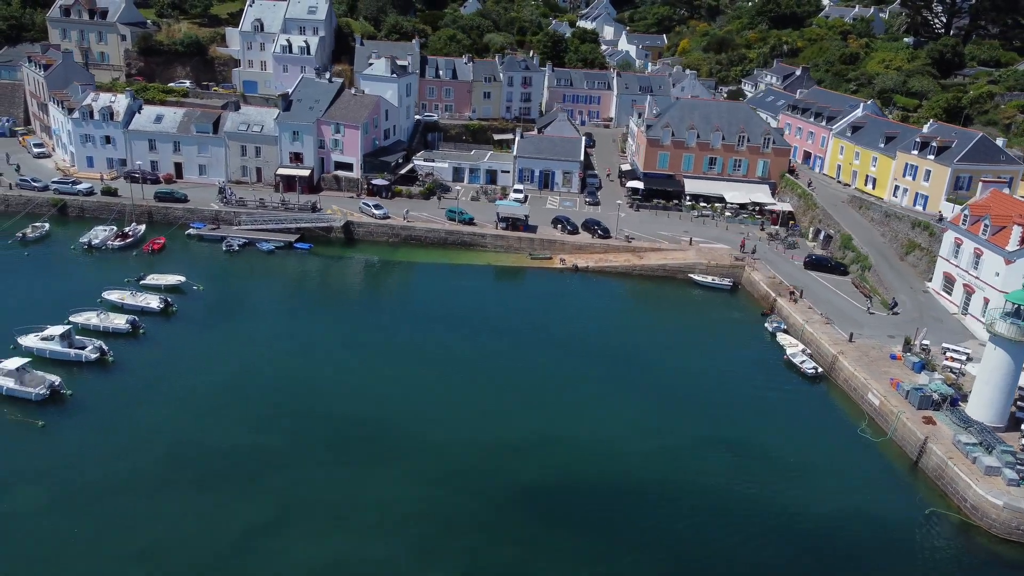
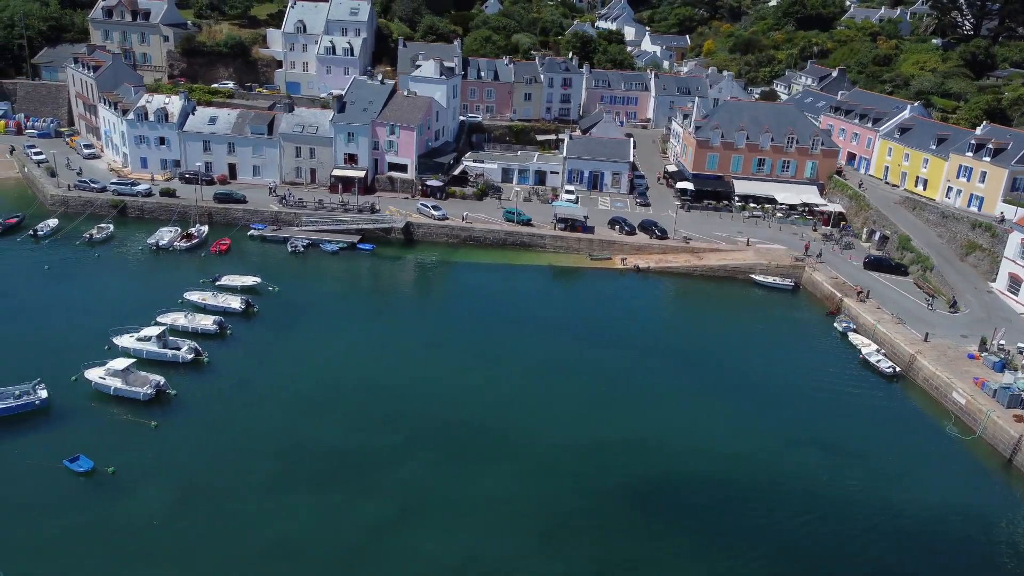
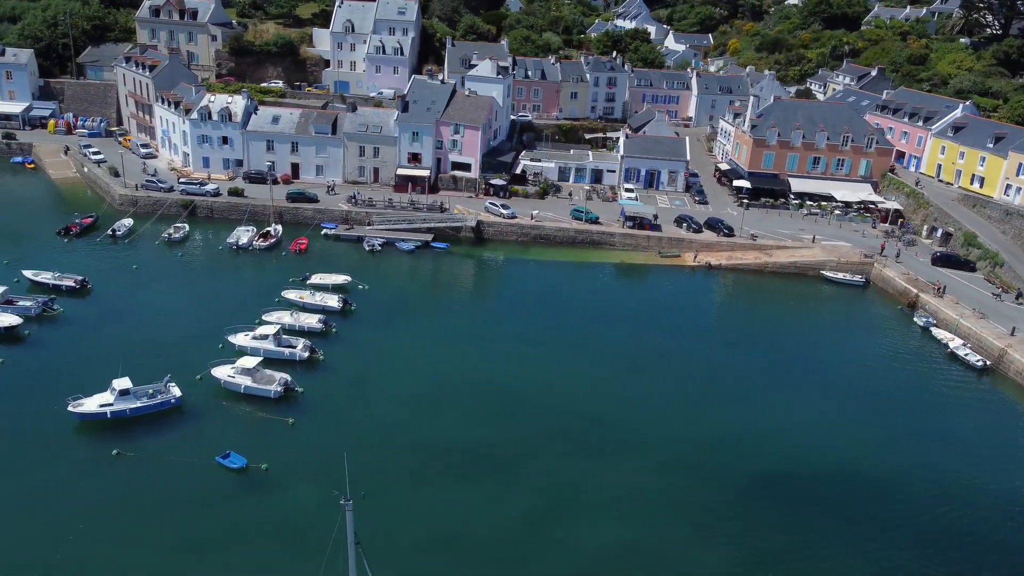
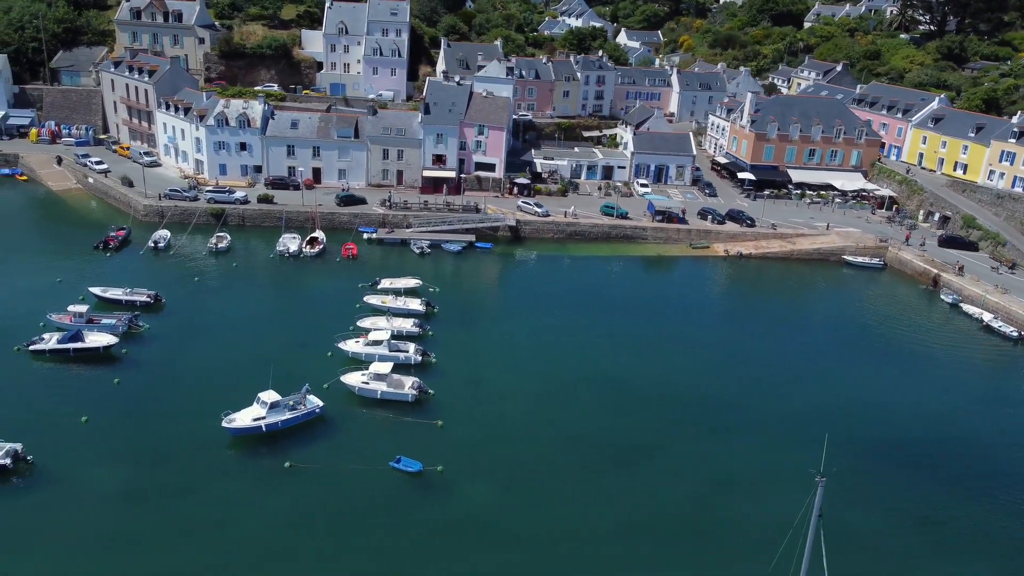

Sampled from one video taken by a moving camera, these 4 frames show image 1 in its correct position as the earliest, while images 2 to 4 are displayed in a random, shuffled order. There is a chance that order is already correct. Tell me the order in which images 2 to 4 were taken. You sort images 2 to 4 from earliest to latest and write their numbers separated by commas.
2, 3, 4
